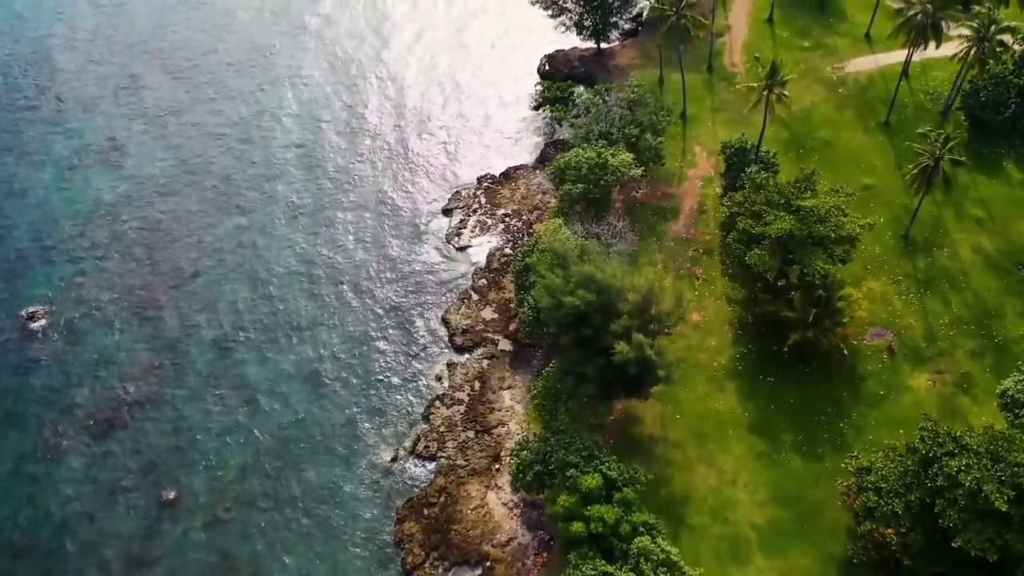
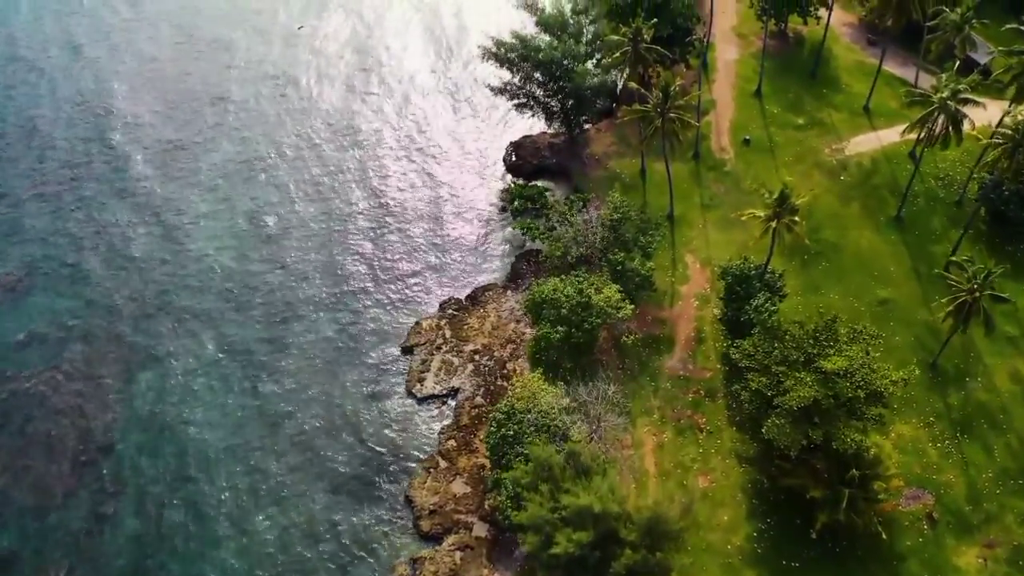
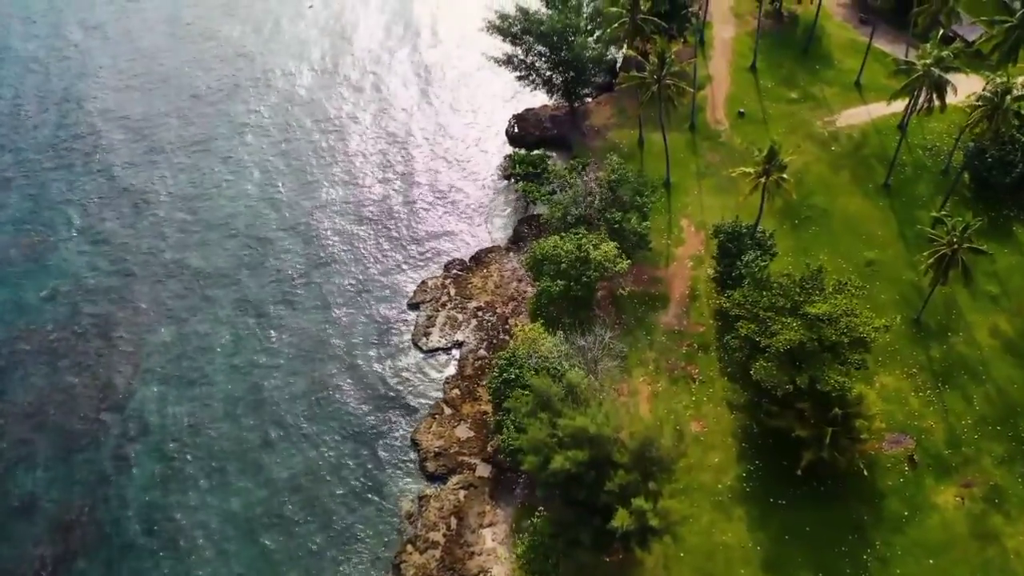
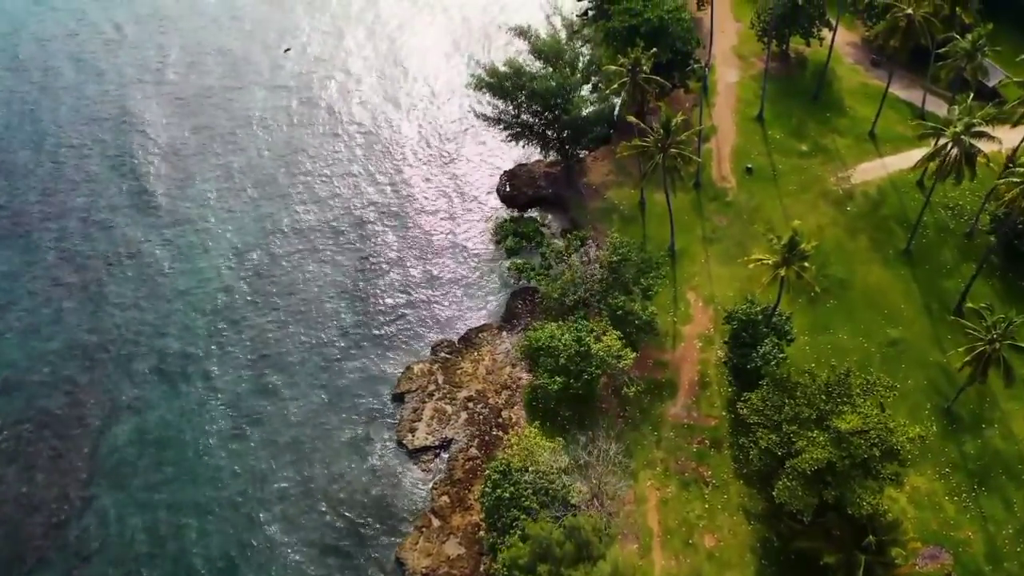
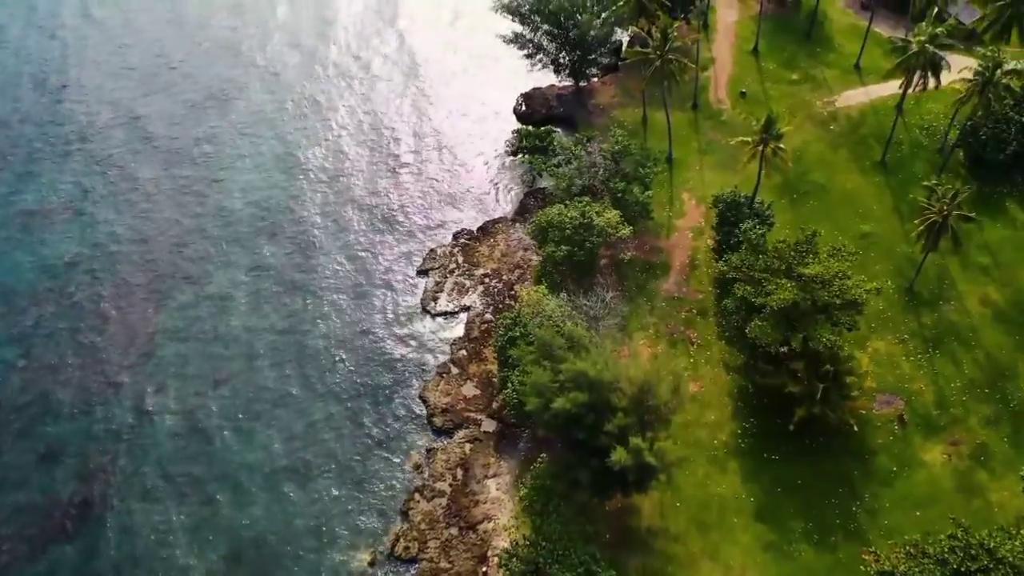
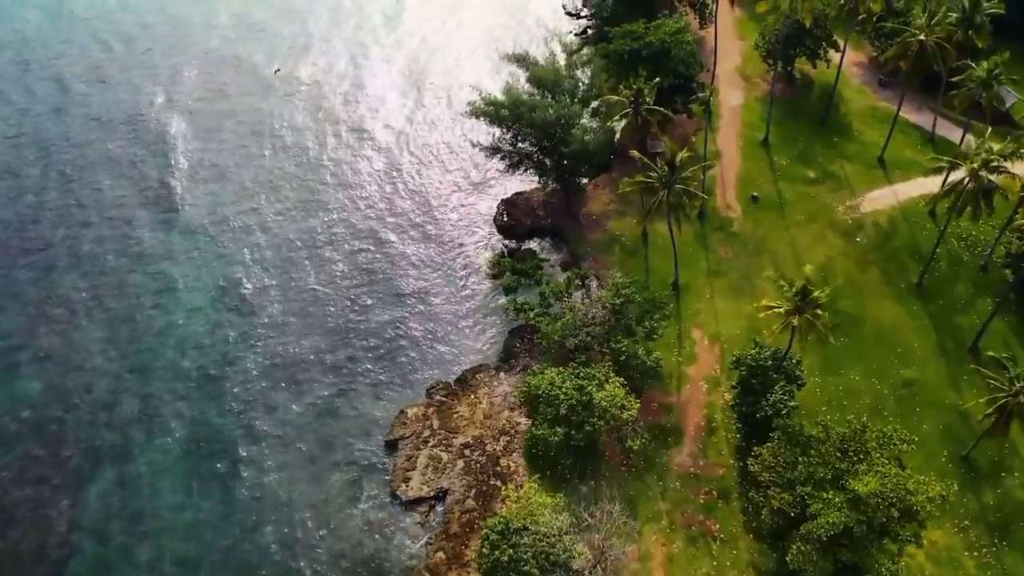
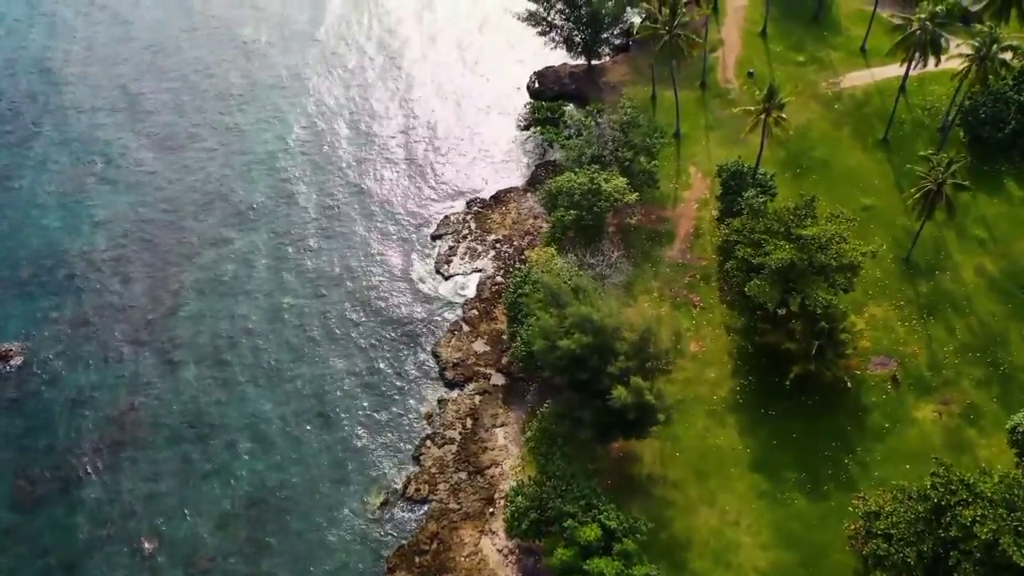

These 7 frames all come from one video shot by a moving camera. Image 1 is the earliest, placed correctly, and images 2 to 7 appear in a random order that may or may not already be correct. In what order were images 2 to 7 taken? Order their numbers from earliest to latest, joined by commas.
7, 5, 3, 2, 4, 6
